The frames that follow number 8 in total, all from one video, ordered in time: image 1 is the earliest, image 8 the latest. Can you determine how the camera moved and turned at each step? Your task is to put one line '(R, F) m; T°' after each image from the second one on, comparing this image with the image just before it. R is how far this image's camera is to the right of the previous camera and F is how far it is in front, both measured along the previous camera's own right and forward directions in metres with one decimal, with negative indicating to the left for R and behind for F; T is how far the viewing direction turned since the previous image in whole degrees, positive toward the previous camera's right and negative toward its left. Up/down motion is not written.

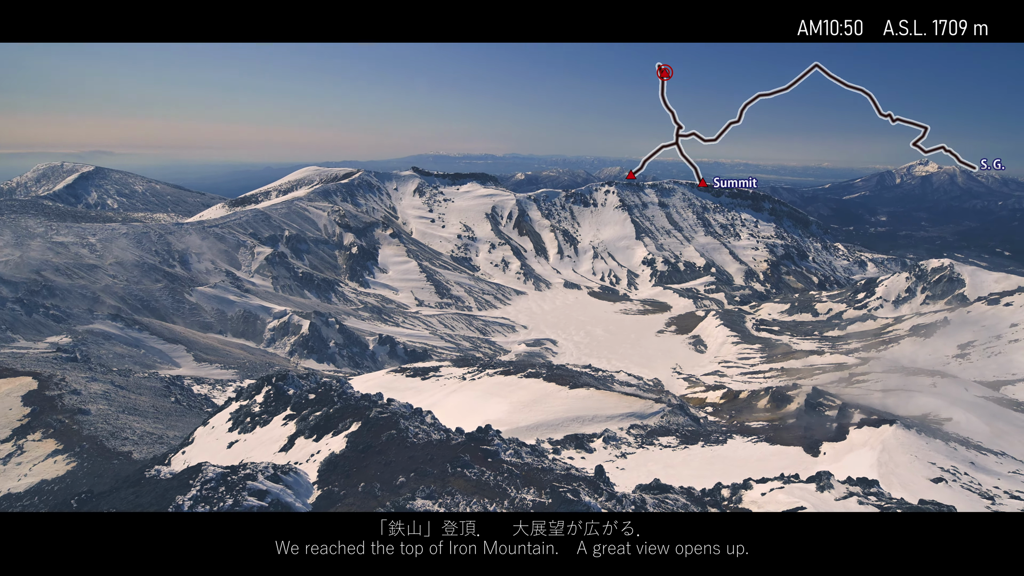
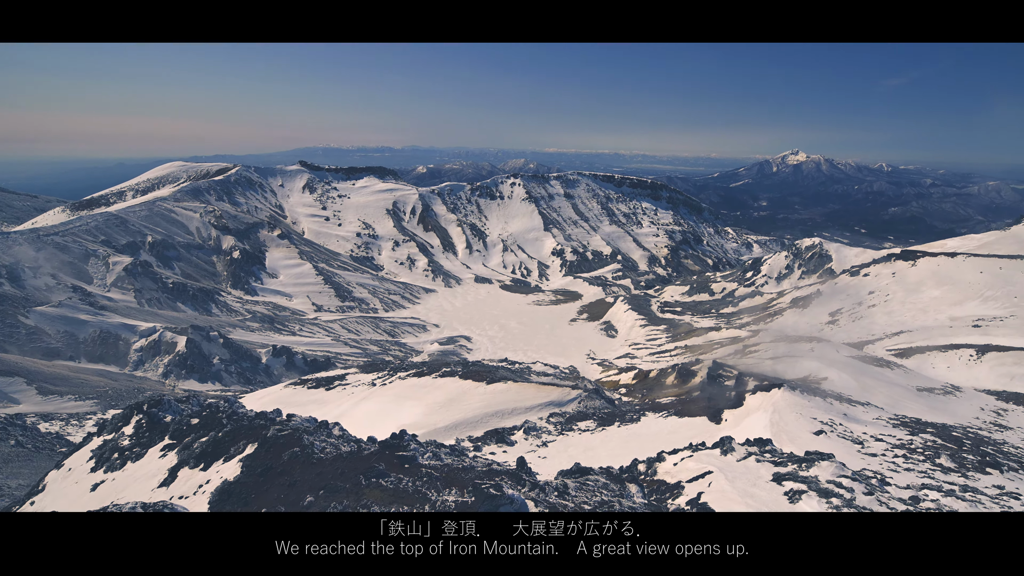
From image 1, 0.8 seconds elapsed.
(+0.7, +0.8) m; +9°
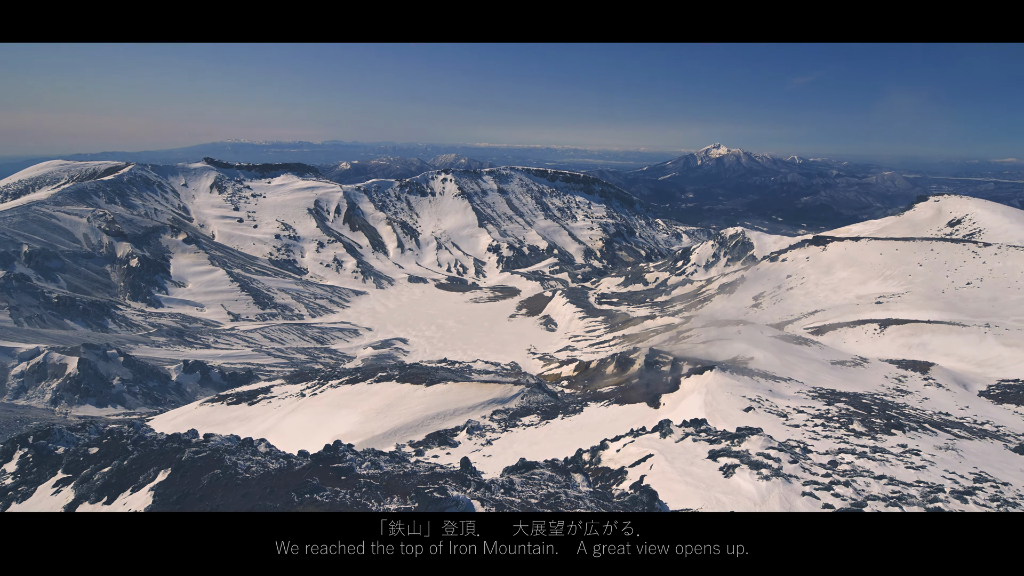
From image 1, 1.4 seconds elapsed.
(+0.5, +0.6) m; +7°
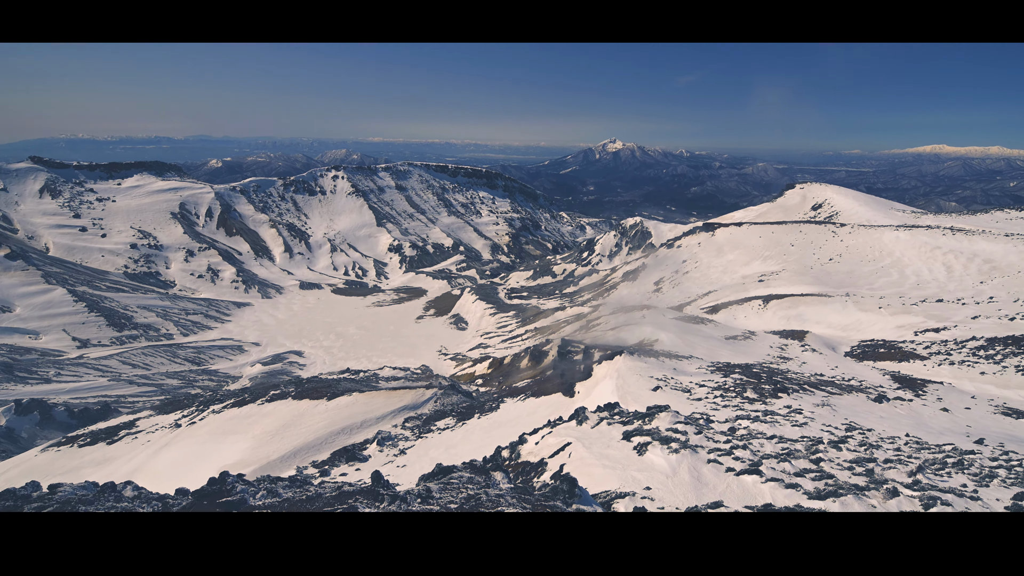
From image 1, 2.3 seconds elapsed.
(+0.8, +1.0) m; +10°
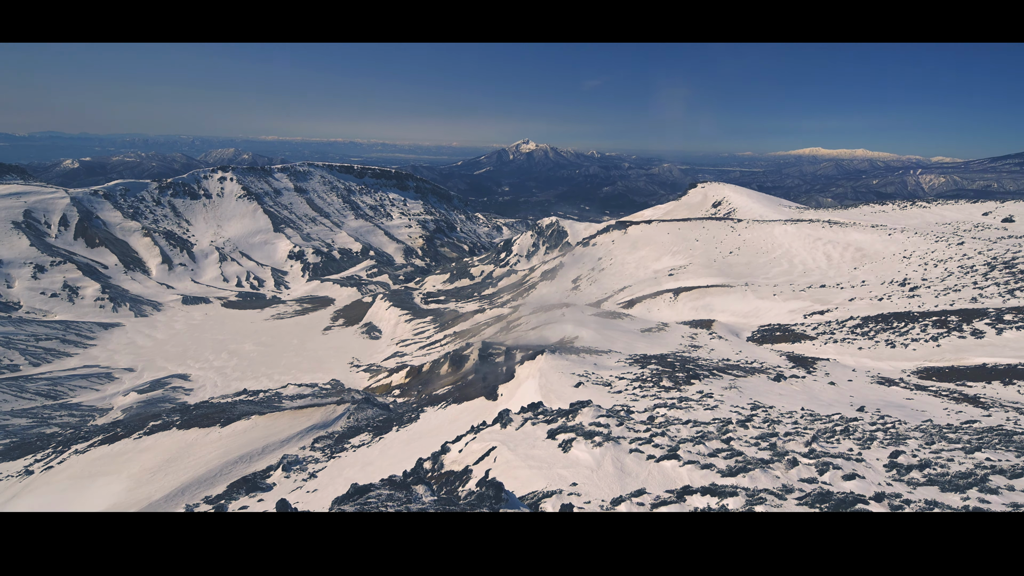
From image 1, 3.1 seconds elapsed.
(+0.9, +1.0) m; +9°
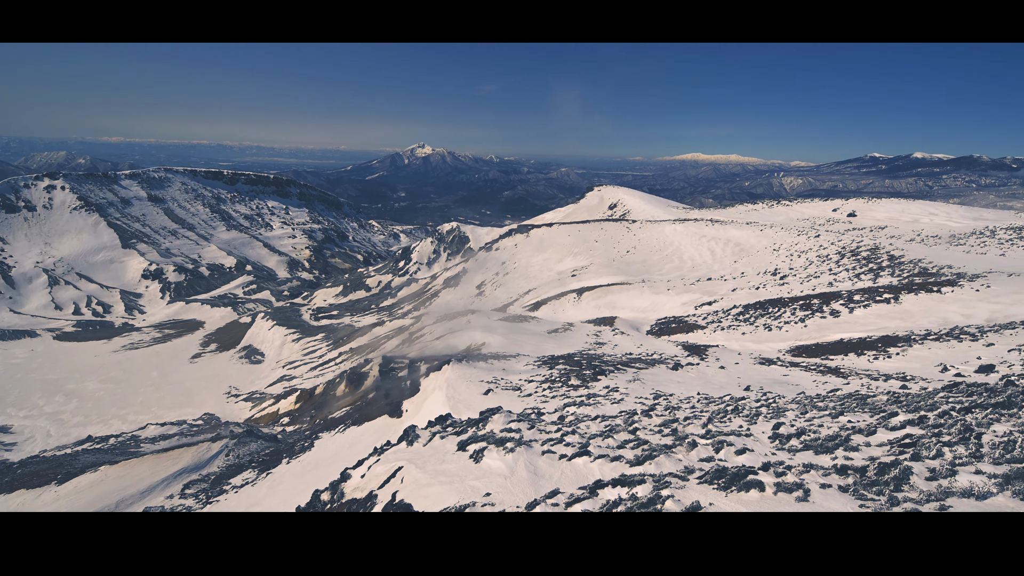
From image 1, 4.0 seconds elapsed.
(+1.1, +1.3) m; +10°
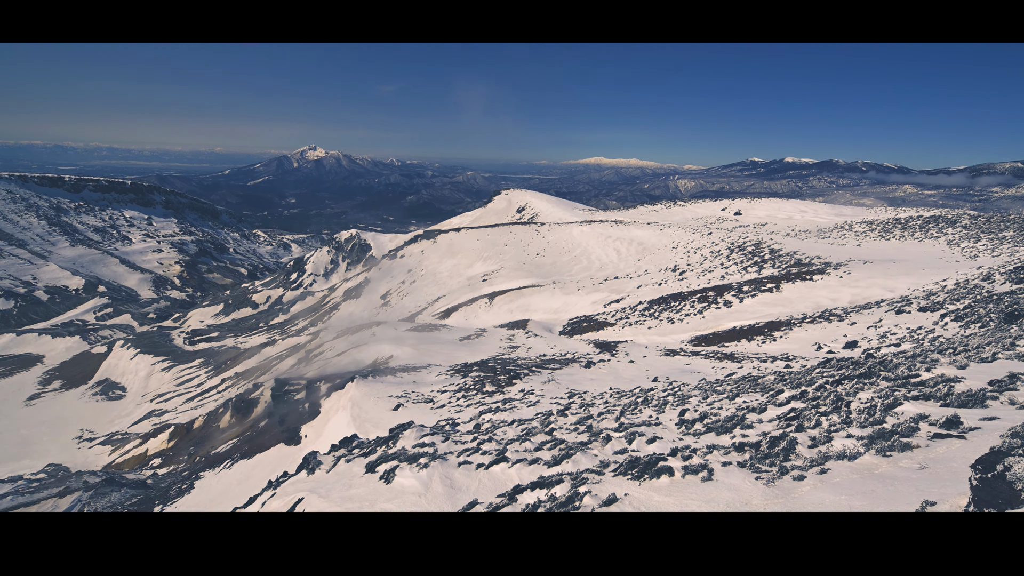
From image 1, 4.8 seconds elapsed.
(+1.1, +1.2) m; +10°
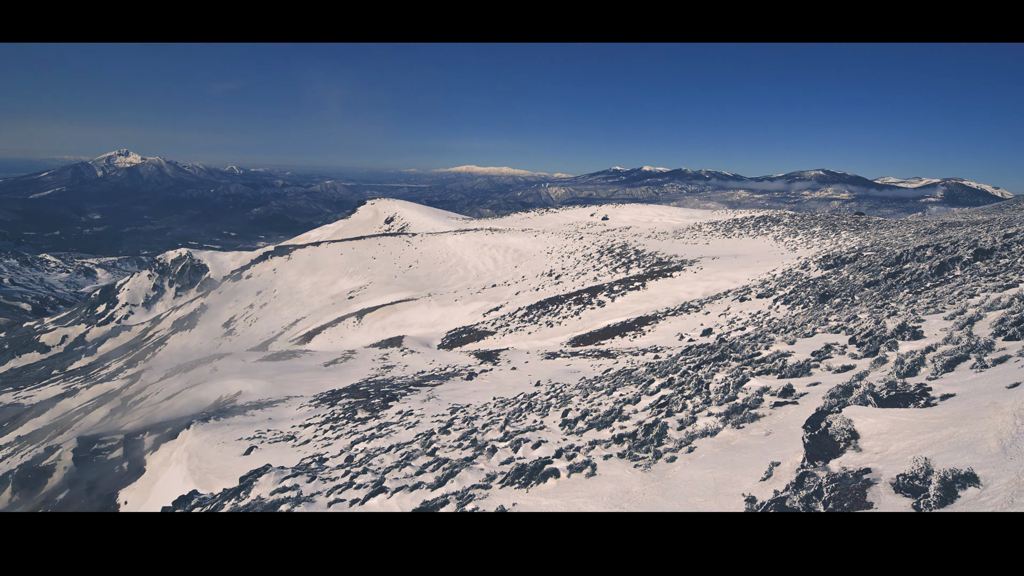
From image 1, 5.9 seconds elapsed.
(+1.8, +1.7) m; +13°
